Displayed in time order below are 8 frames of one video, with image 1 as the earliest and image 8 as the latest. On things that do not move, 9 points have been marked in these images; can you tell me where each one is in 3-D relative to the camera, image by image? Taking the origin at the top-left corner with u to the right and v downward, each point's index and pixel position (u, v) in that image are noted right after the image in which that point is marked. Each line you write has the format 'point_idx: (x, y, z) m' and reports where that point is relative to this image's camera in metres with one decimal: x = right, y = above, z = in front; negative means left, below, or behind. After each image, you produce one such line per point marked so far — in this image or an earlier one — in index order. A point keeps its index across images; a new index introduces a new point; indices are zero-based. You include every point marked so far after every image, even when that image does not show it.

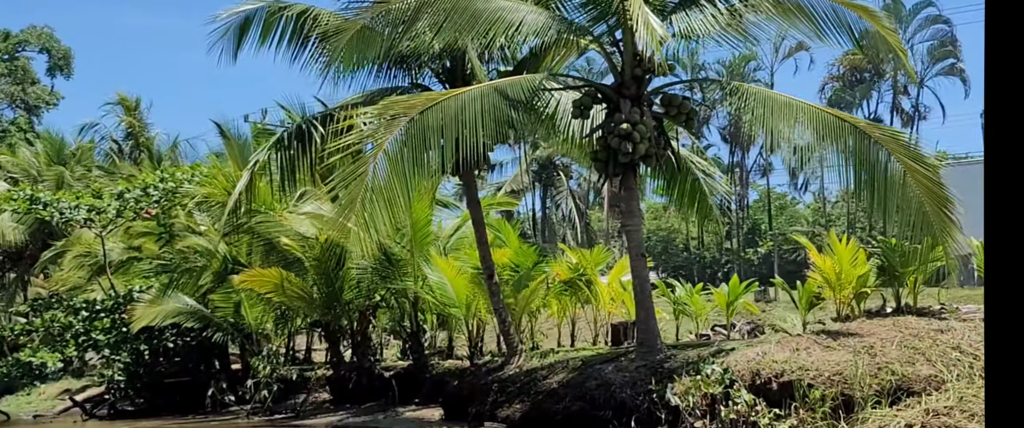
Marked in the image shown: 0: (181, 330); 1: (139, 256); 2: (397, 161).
0: (-4.5, -1.6, +15.5) m
1: (-5.5, -0.6, +16.6) m
2: (-0.8, +0.5, +9.3) m
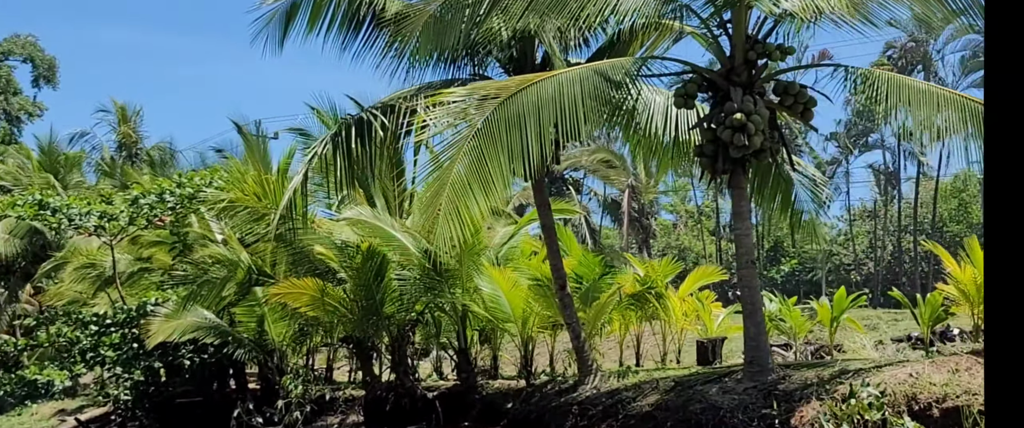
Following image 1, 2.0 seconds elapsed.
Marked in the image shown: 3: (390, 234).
0: (-4.0, -1.7, +14.3) m
1: (-5.0, -0.7, +15.4) m
2: (-0.1, +0.5, +8.3) m
3: (-1.3, -0.2, +11.7) m
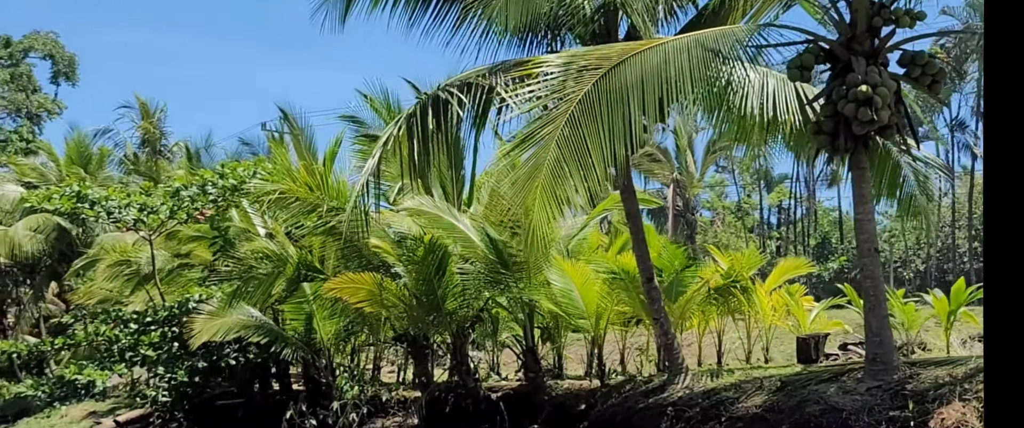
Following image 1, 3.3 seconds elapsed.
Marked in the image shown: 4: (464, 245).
0: (-3.3, -1.6, +13.7) m
1: (-4.2, -0.6, +14.7) m
2: (+0.6, +0.6, +7.6) m
3: (-0.6, -0.1, +11.0) m
4: (-0.5, -0.3, +11.1) m
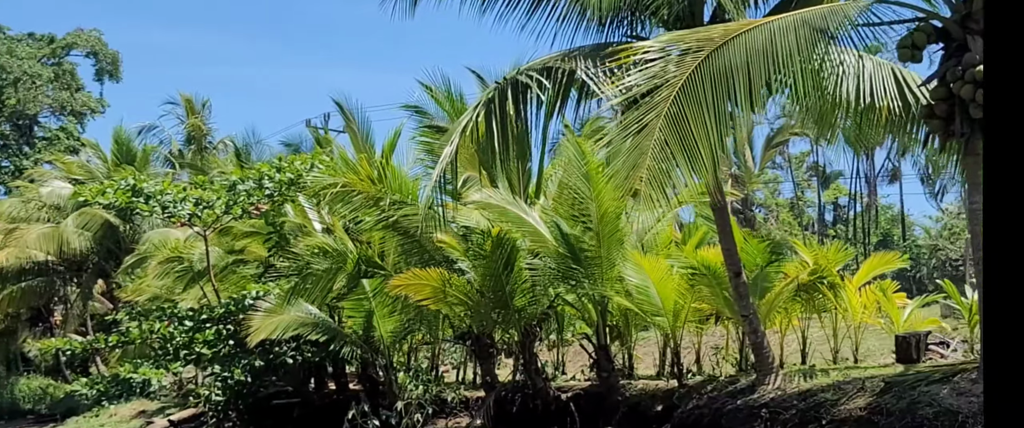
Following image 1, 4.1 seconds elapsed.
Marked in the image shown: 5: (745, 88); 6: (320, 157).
0: (-2.5, -1.5, +13.3) m
1: (-3.4, -0.6, +14.4) m
2: (+1.1, +0.7, +7.1) m
3: (+0.1, 0.0, +10.6) m
4: (+0.2, -0.2, +10.7) m
5: (+1.5, +0.8, +7.1) m
6: (-2.2, +0.7, +13.2) m
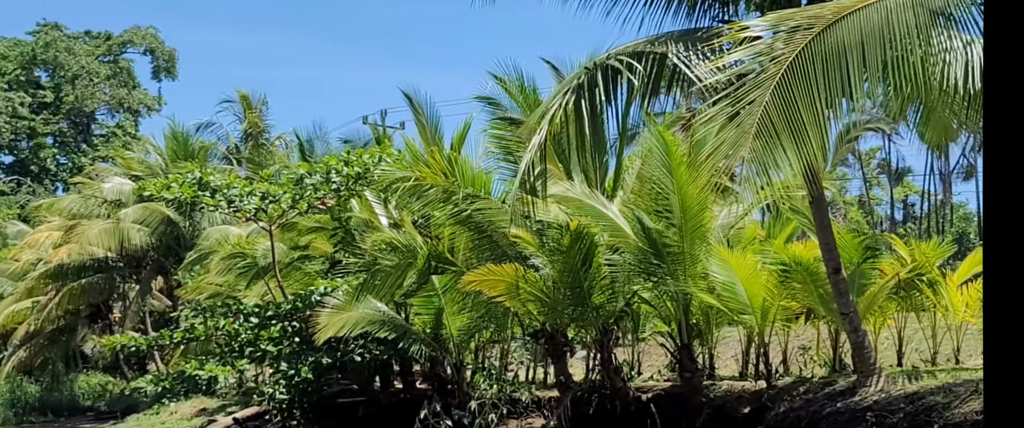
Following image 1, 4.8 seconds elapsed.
0: (-1.7, -1.5, +13.1) m
1: (-2.6, -0.5, +14.2) m
2: (+1.7, +0.7, +6.7) m
3: (+0.8, 0.0, +10.3) m
4: (+0.9, -0.2, +10.3) m
5: (+2.1, +0.9, +6.7) m
6: (-1.4, +0.7, +12.9) m
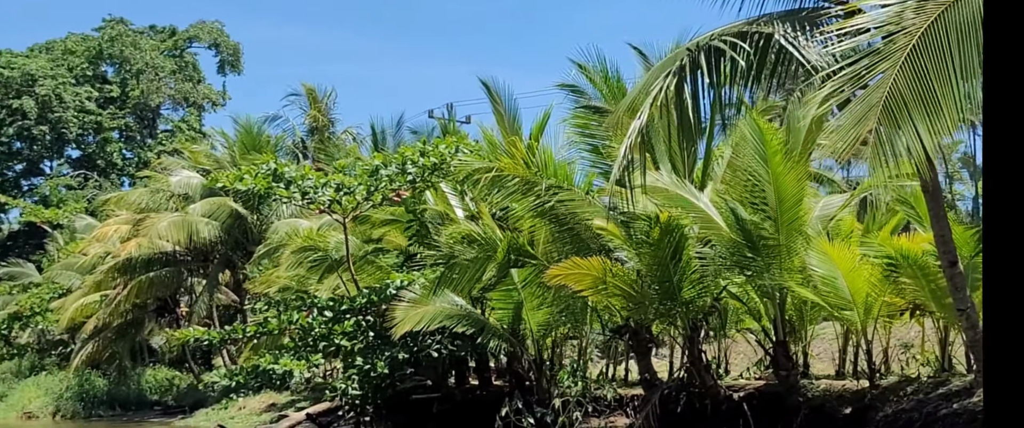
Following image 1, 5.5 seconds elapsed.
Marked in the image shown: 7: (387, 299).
0: (-0.8, -1.4, +12.8) m
1: (-1.6, -0.4, +13.9) m
2: (+2.3, +0.8, +6.3) m
3: (+1.6, +0.1, +9.8) m
4: (+1.7, -0.1, +9.9) m
5: (+2.7, +0.9, +6.2) m
6: (-0.5, +0.8, +12.6) m
7: (-1.4, -0.9, +12.4) m
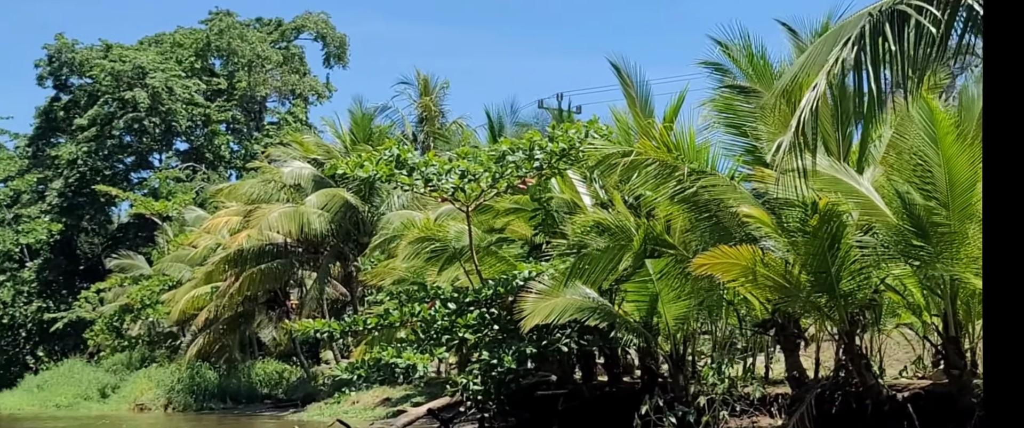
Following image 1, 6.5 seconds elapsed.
0: (+0.7, -1.3, +12.2) m
1: (-0.1, -0.3, +13.4) m
2: (+3.3, +0.9, +5.5) m
3: (+2.8, +0.2, +9.1) m
4: (+2.9, 0.0, +9.2) m
5: (+3.6, +1.0, +5.4) m
6: (+0.9, +0.9, +12.0) m
7: (0.0, -0.8, +11.9) m
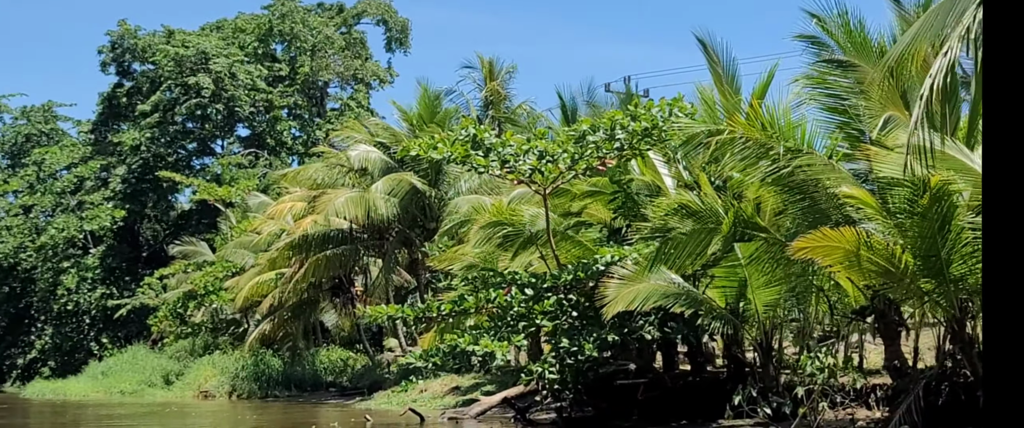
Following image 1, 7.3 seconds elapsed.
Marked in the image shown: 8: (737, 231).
0: (+1.5, -1.1, +11.7) m
1: (+0.8, -0.1, +13.0) m
2: (+3.8, +1.0, +4.9) m
3: (+3.5, +0.4, +8.5) m
4: (+3.6, +0.2, +8.6) m
5: (+4.1, +1.2, +4.8) m
6: (+1.7, +1.1, +11.5) m
7: (+0.8, -0.6, +11.4) m
8: (+2.1, -0.2, +10.6) m
